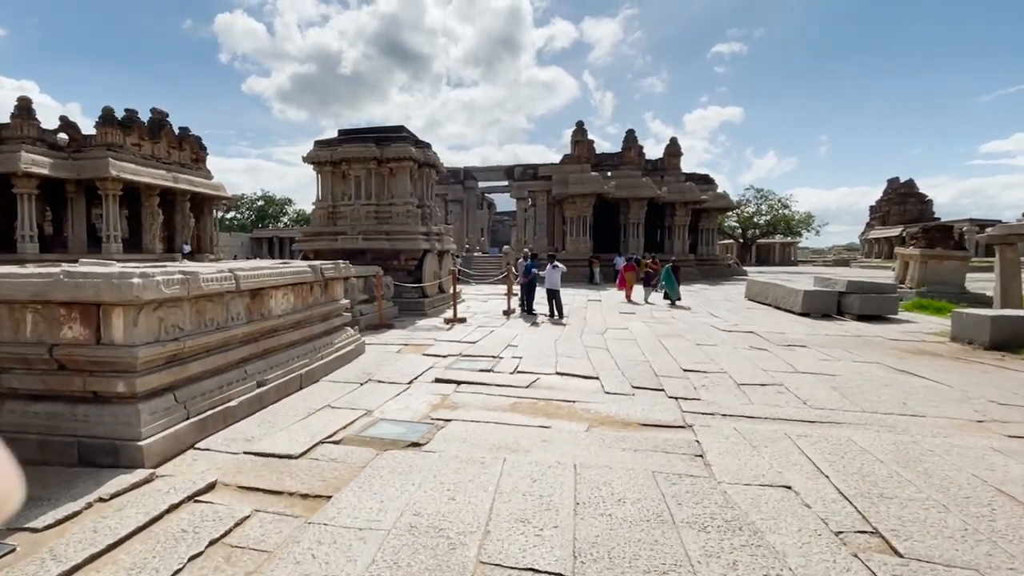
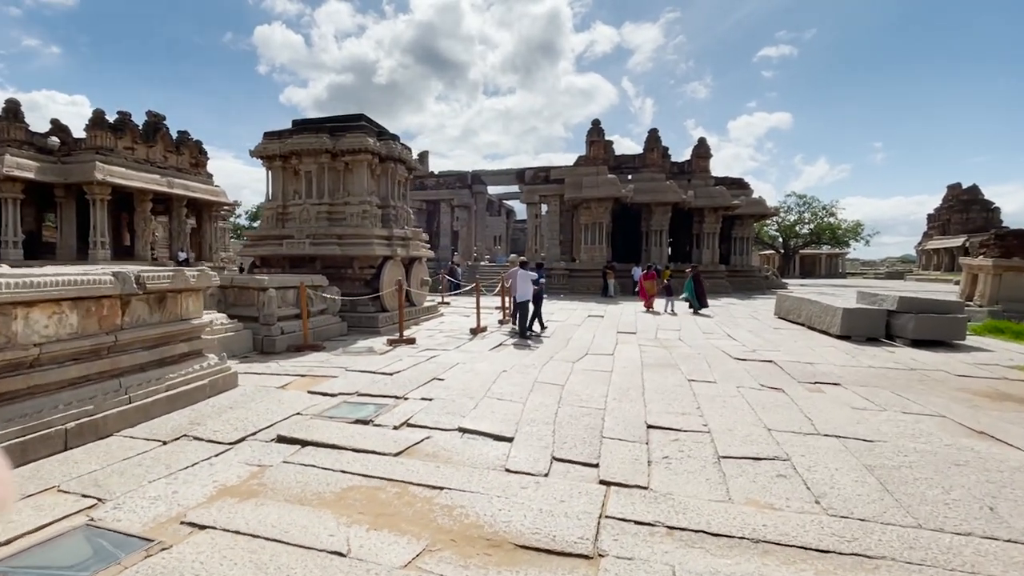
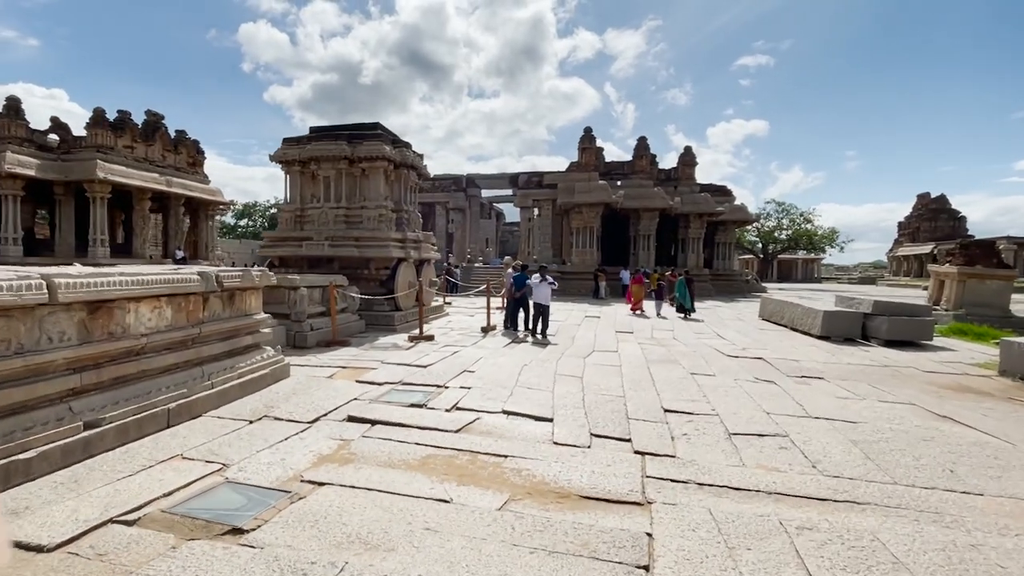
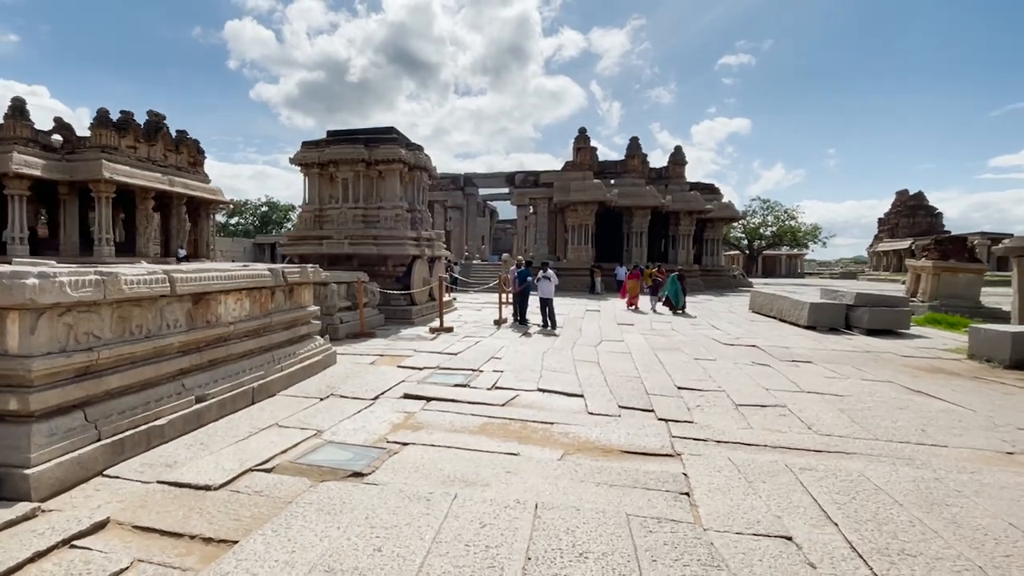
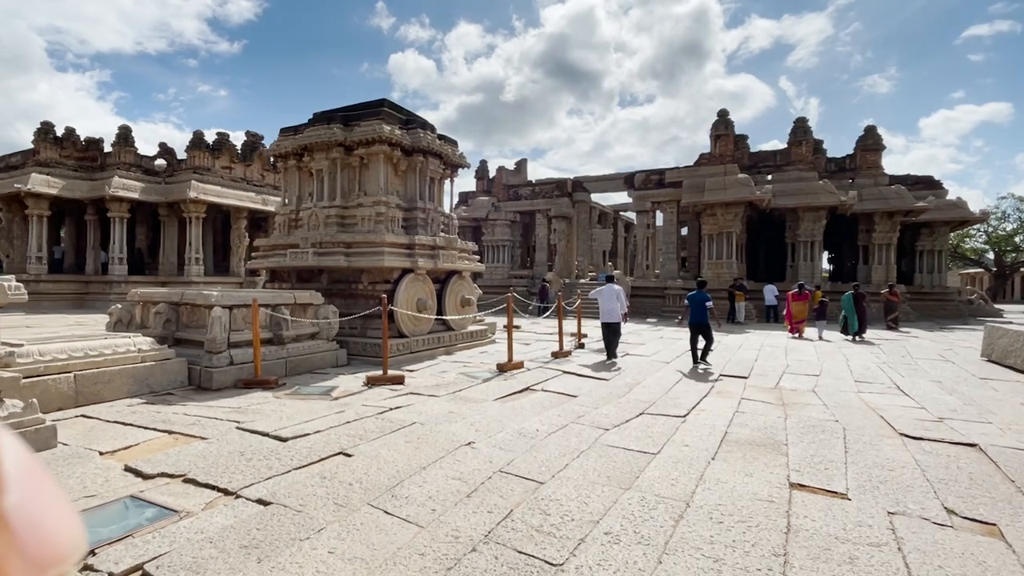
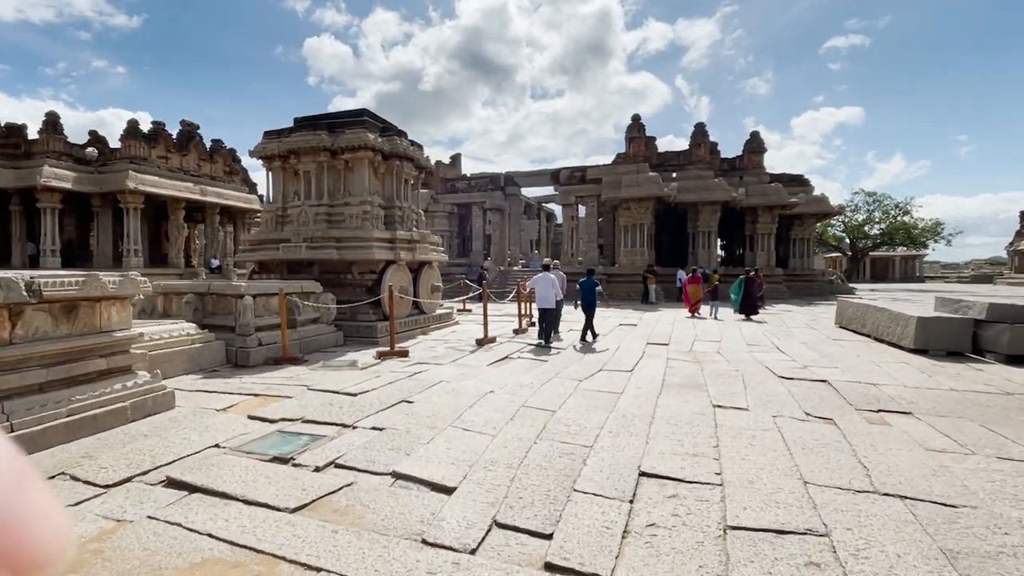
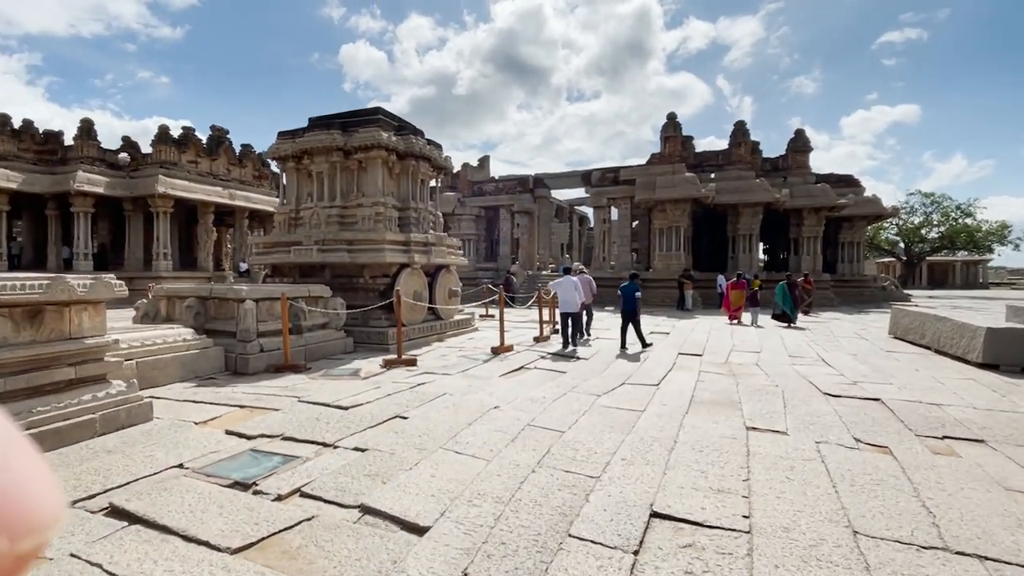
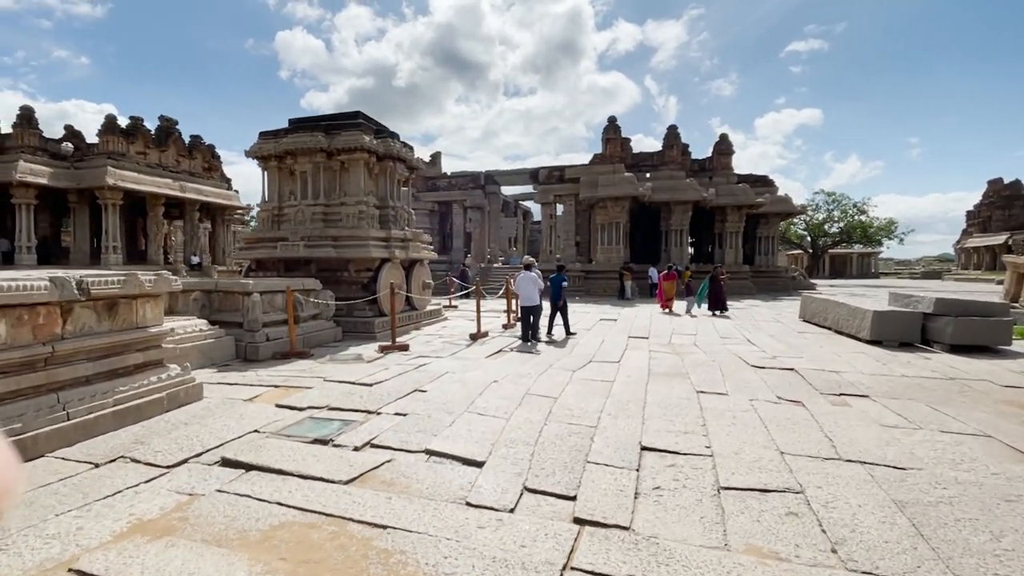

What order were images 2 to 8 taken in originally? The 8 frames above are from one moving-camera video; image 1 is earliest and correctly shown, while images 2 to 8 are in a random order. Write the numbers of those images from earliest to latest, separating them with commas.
4, 3, 2, 8, 6, 7, 5
